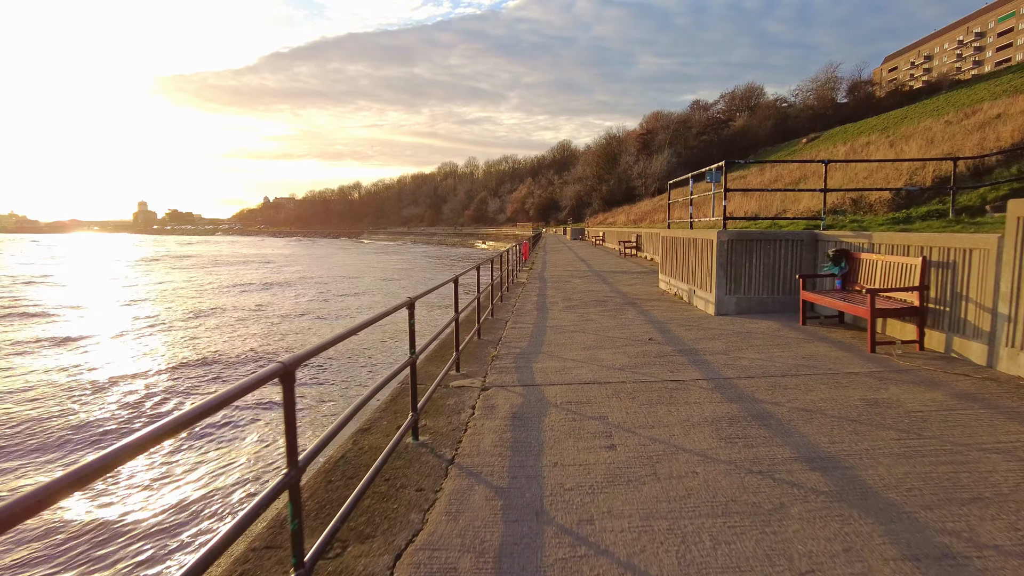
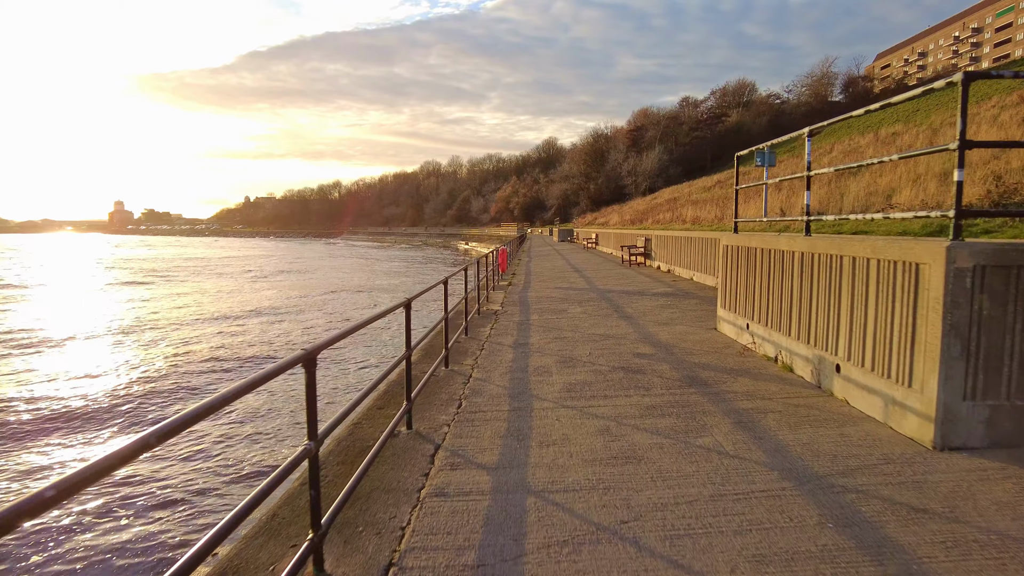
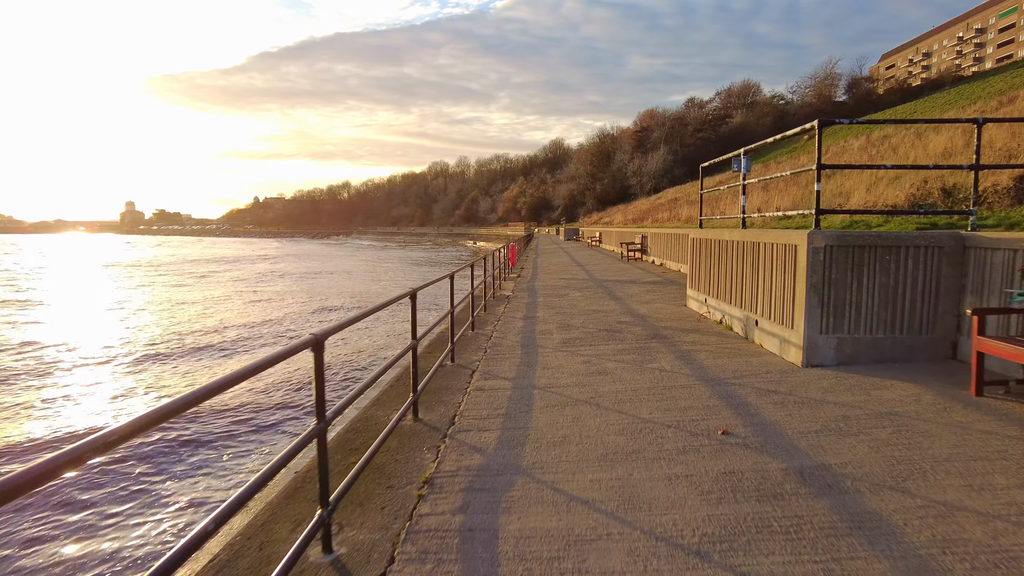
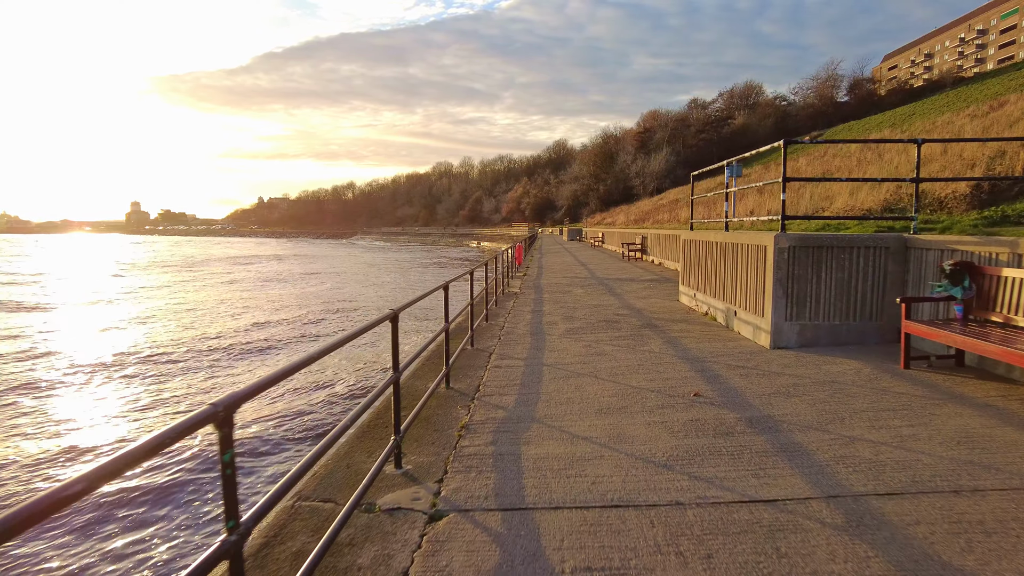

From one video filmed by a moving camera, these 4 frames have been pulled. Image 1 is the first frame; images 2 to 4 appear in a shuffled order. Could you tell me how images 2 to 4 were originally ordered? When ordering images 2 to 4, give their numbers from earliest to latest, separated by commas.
4, 3, 2
